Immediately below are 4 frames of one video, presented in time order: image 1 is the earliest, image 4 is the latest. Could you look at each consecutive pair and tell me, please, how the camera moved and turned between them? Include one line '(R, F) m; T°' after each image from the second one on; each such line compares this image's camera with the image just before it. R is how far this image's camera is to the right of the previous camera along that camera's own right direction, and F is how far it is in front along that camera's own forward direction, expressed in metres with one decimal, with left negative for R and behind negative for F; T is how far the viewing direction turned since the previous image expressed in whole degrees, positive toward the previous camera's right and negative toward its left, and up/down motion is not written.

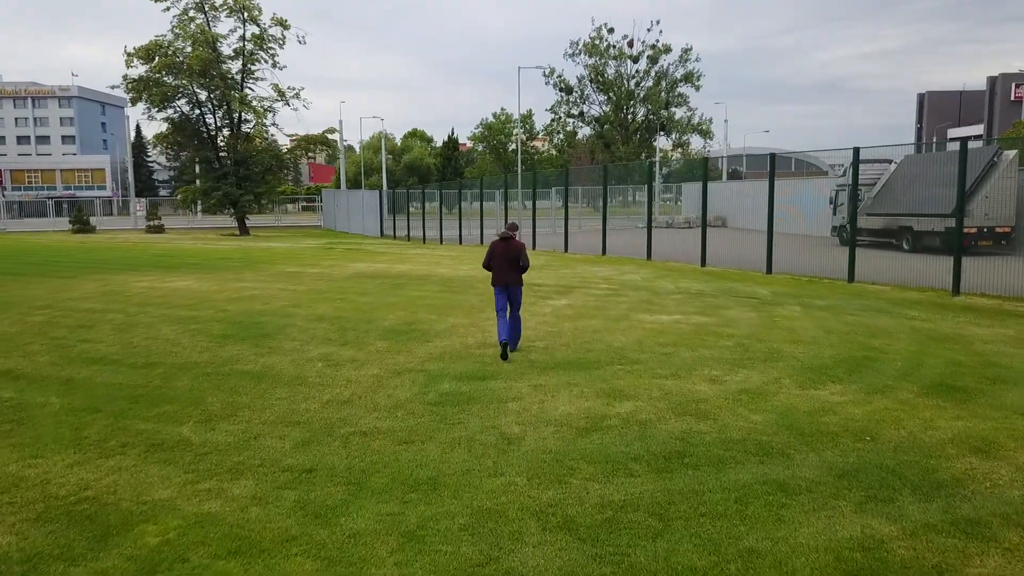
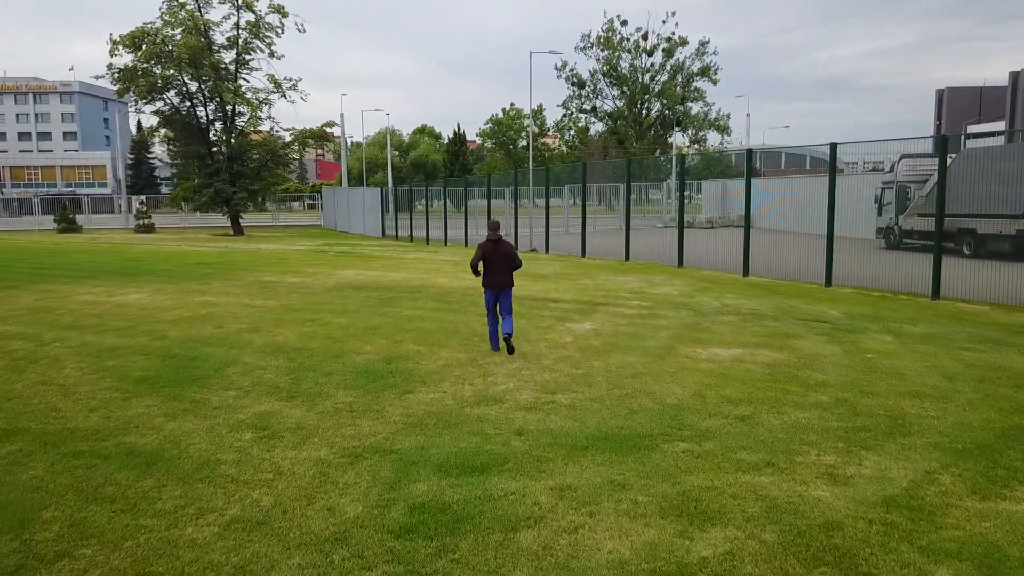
(0.0, +2.6) m; -1°
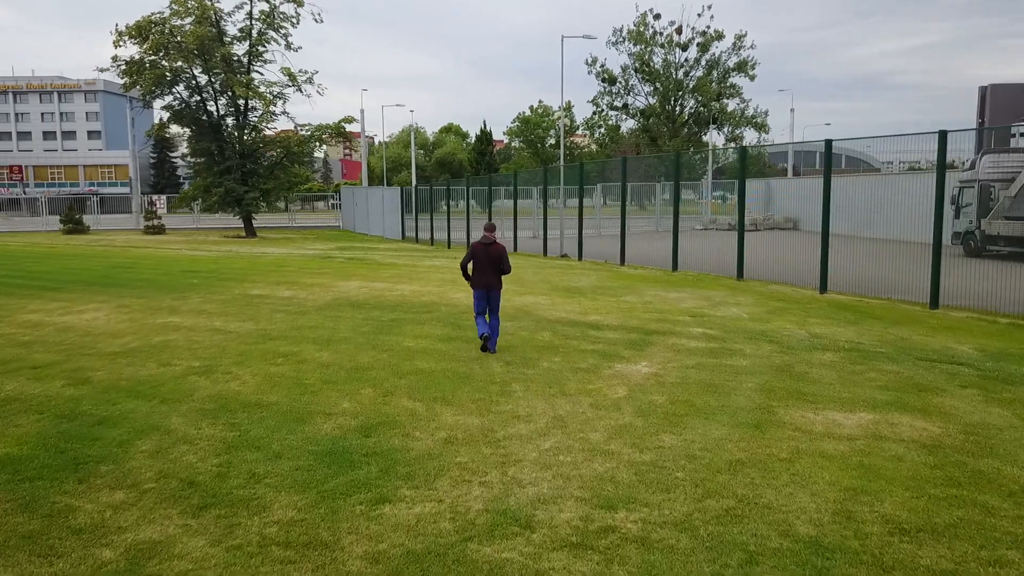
(0.0, +2.5) m; -2°
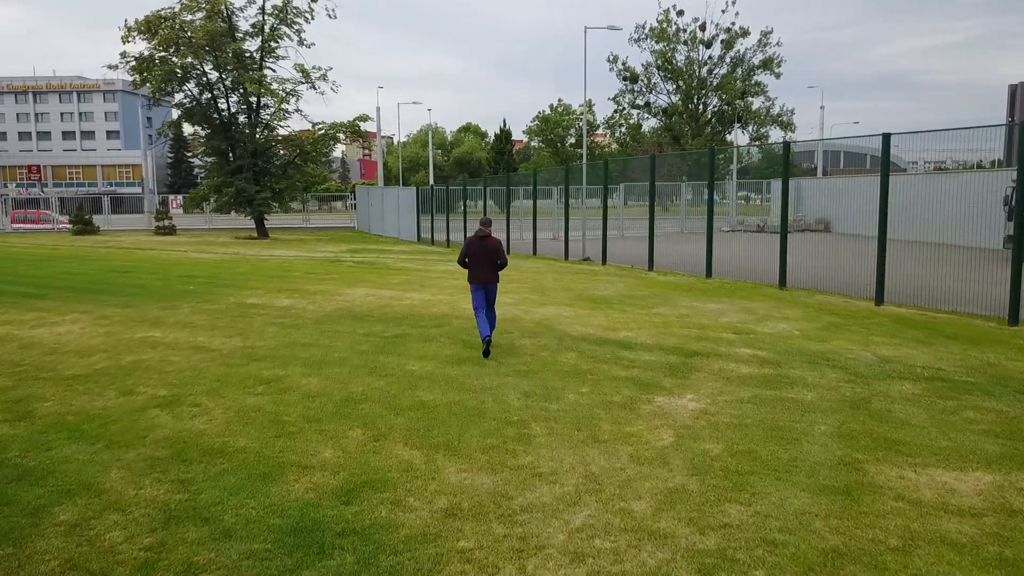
(0.0, +1.3) m; -1°
